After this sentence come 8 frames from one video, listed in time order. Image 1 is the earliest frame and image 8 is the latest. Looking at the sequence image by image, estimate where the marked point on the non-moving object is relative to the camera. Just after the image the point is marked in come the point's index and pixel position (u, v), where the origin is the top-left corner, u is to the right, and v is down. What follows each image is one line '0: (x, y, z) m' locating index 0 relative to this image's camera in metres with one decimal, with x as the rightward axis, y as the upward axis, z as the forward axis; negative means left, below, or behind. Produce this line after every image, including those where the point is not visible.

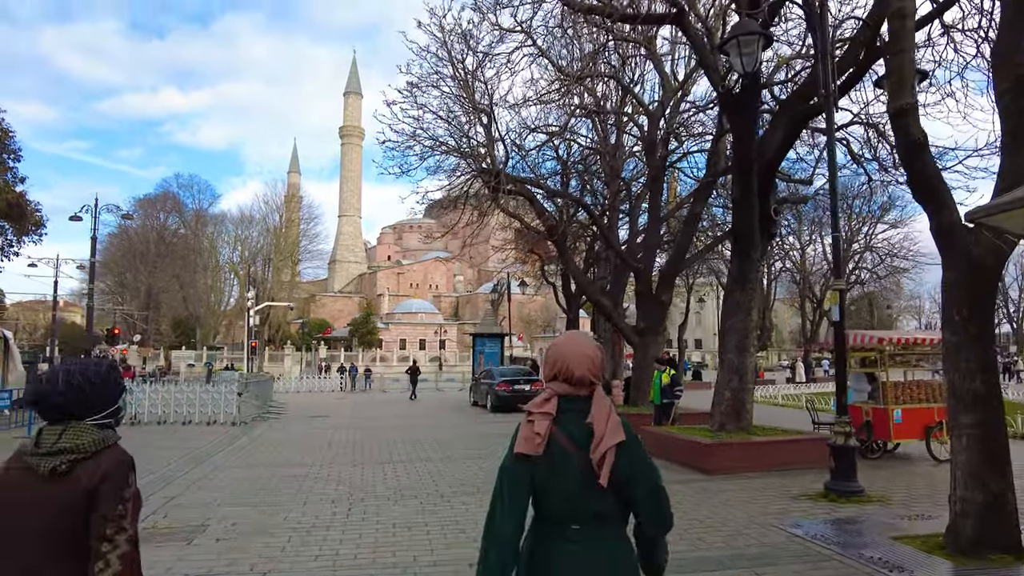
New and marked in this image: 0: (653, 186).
0: (+3.2, +2.3, +15.3) m
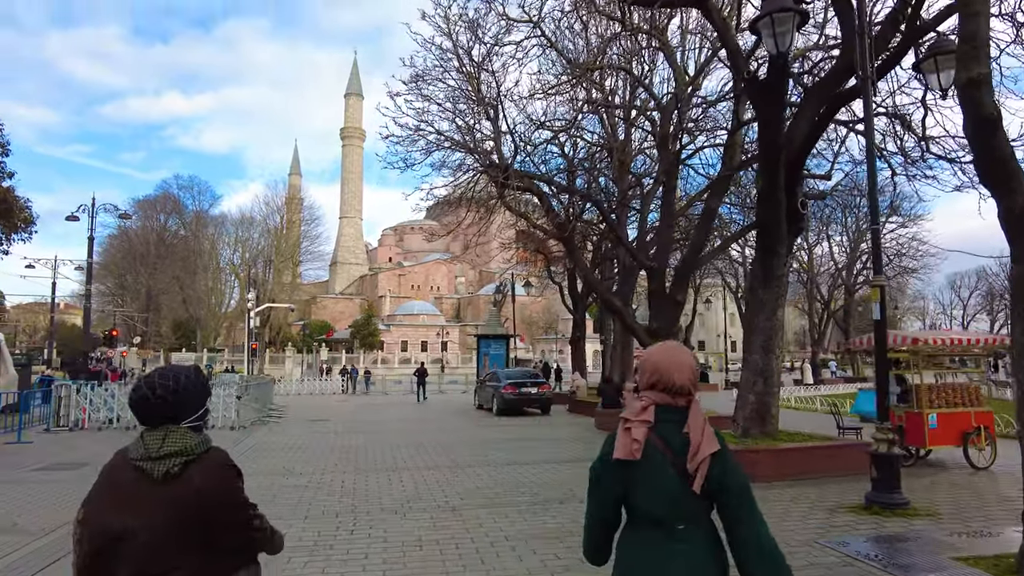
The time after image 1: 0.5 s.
0: (+3.4, +2.3, +14.8) m
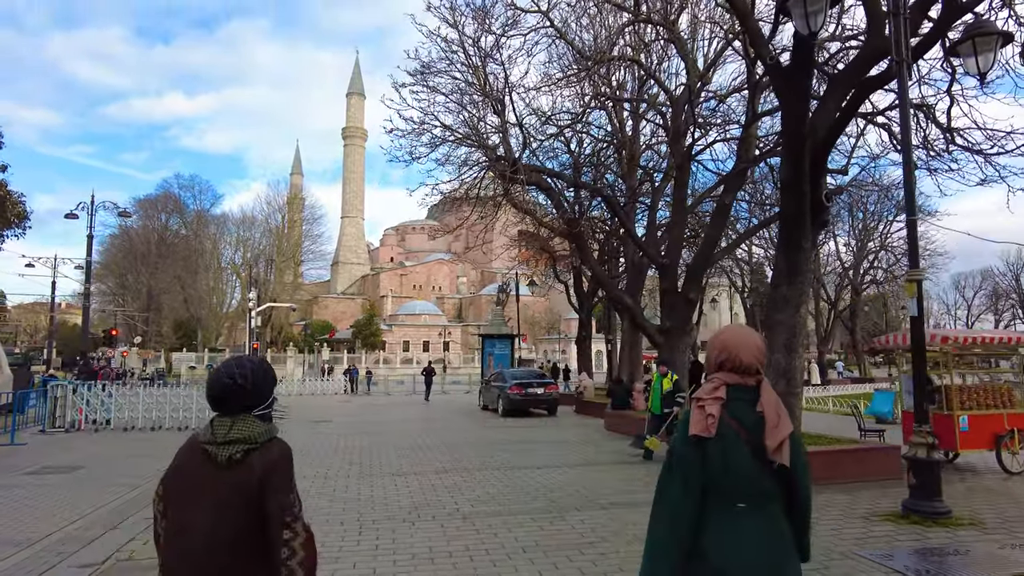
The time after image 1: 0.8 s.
0: (+3.6, +2.4, +14.4) m
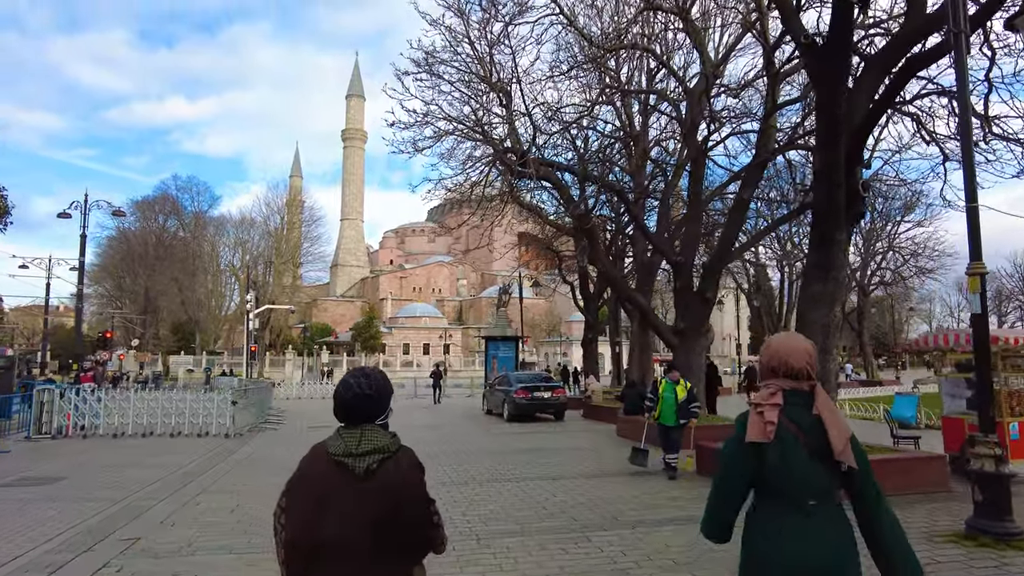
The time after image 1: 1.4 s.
0: (+3.7, +2.4, +13.8) m
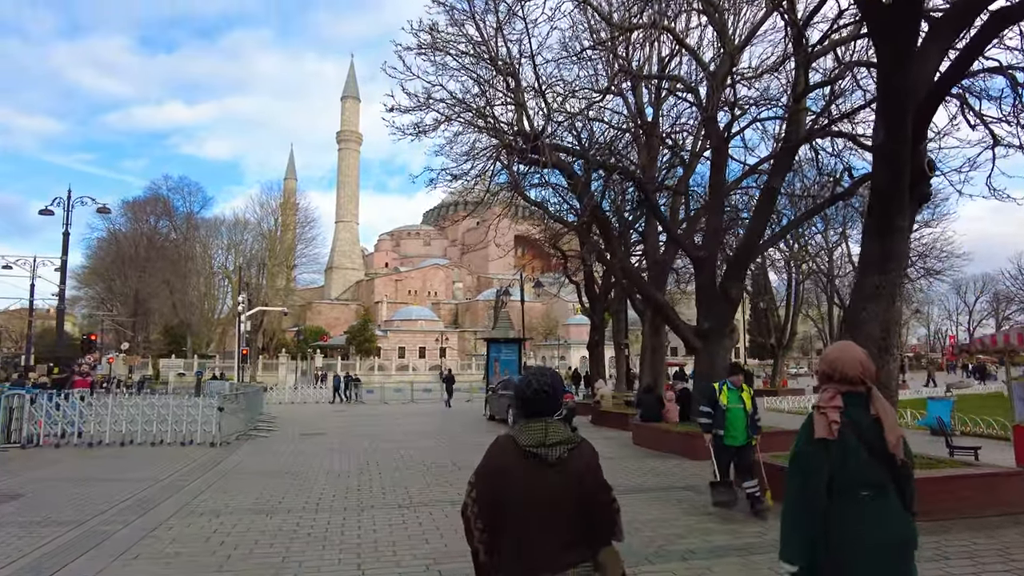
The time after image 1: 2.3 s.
0: (+3.9, +2.4, +12.9) m
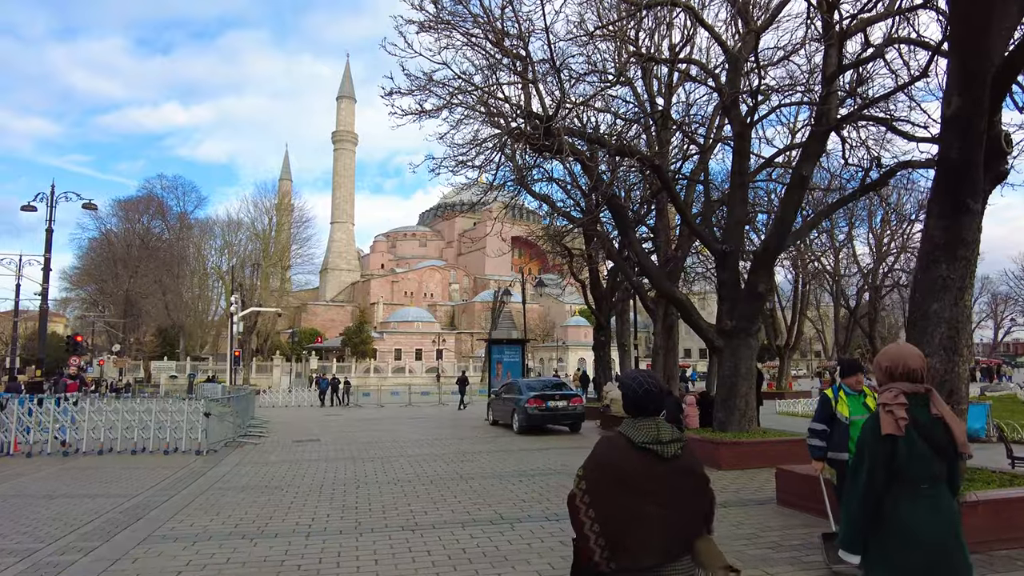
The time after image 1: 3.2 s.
0: (+4.0, +2.5, +12.1) m
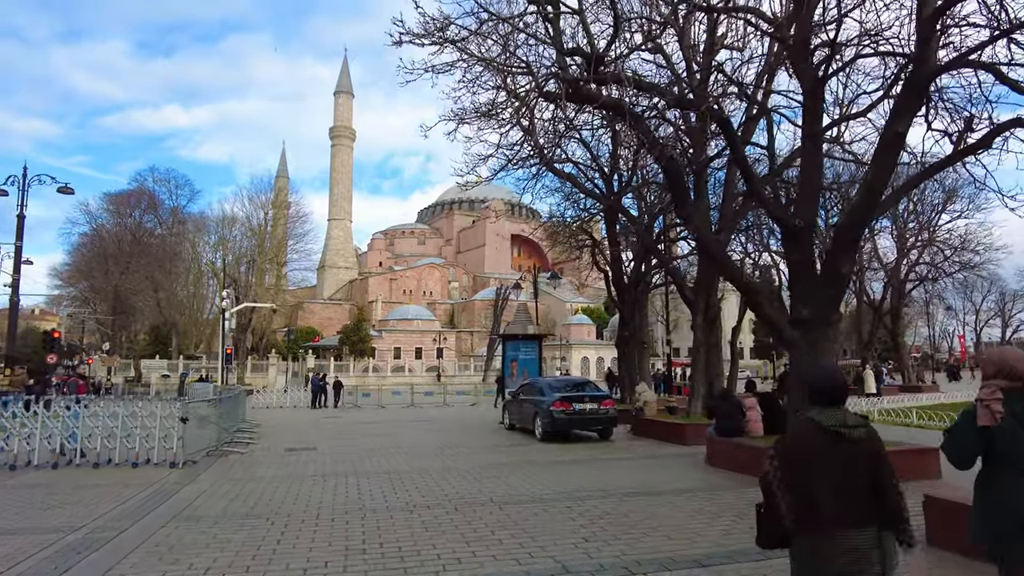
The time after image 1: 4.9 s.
0: (+4.5, +2.8, +10.3) m
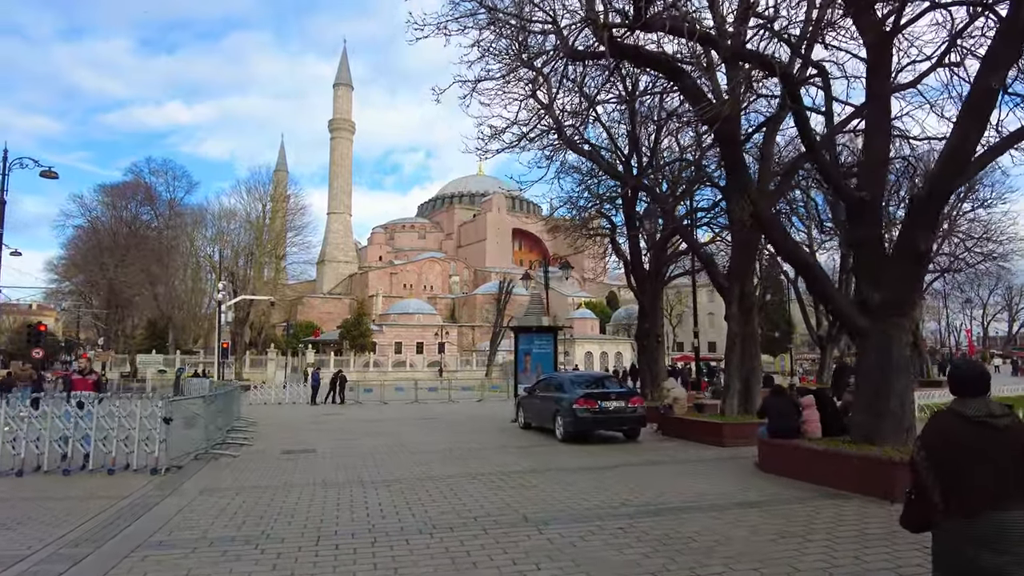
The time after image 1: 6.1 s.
0: (+4.8, +3.0, +9.0) m
